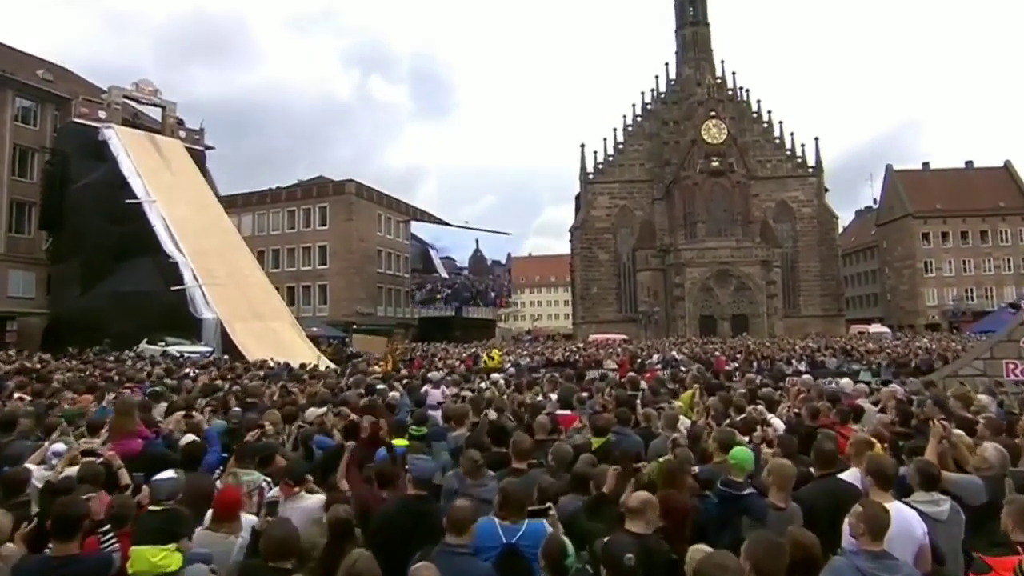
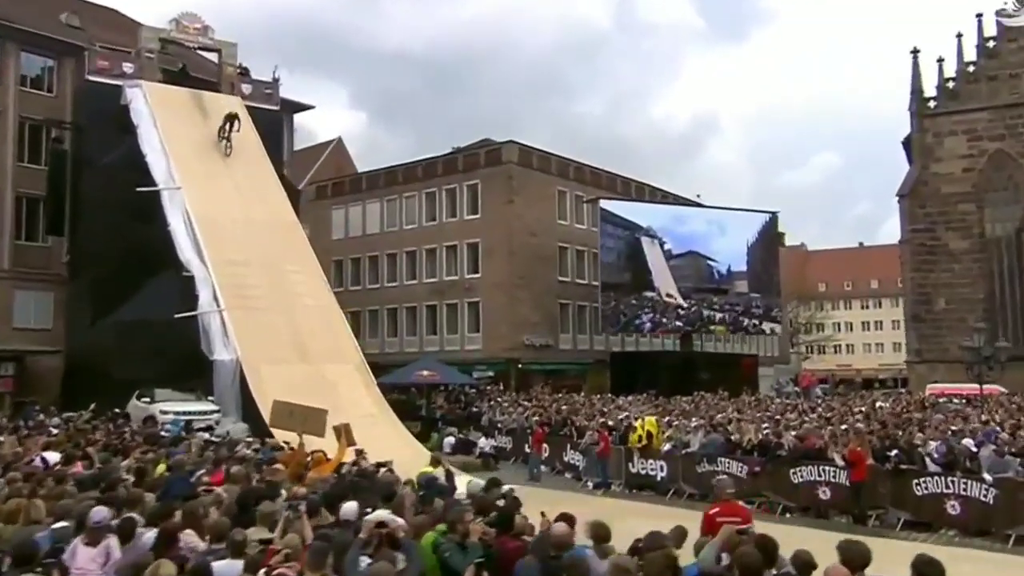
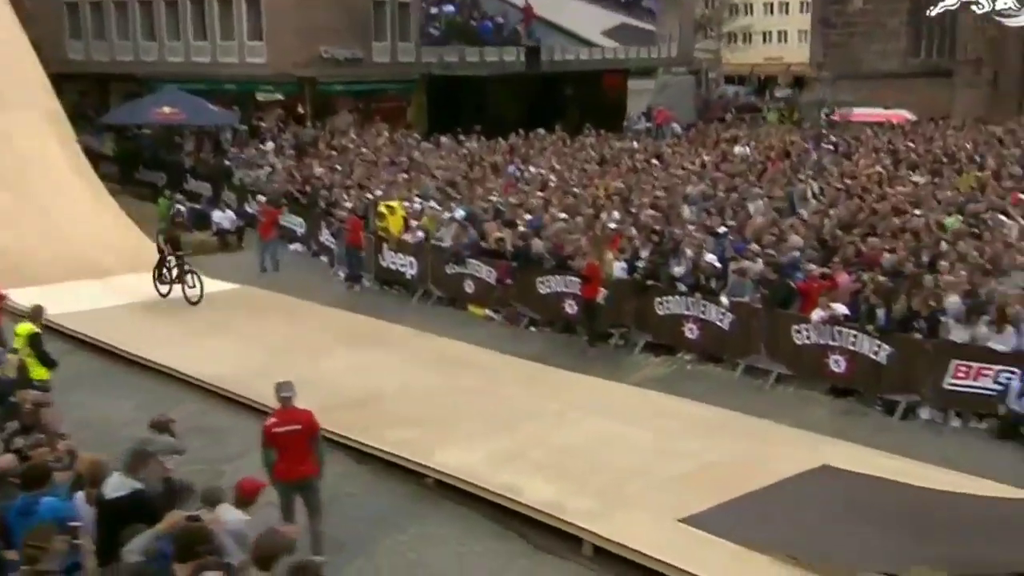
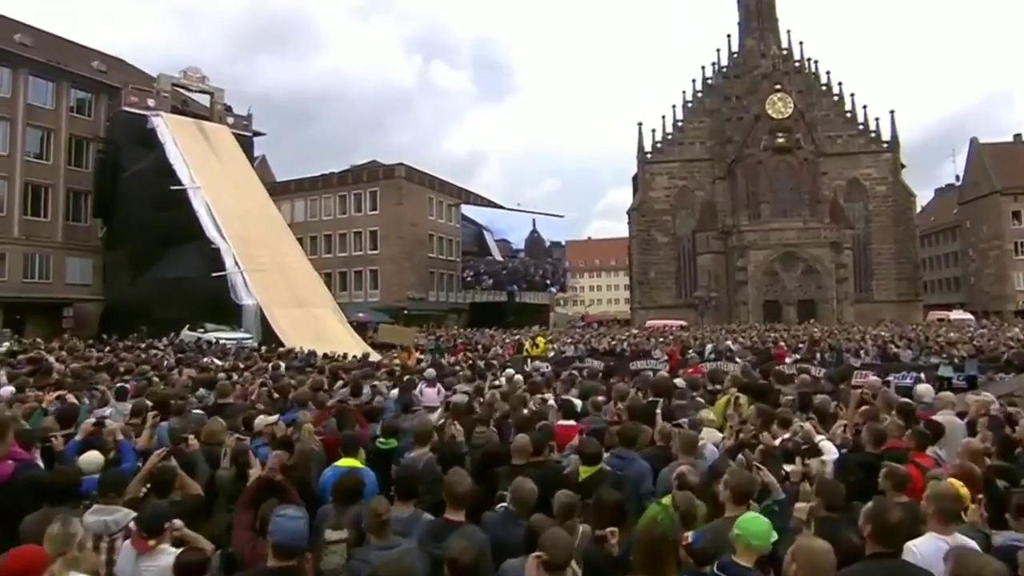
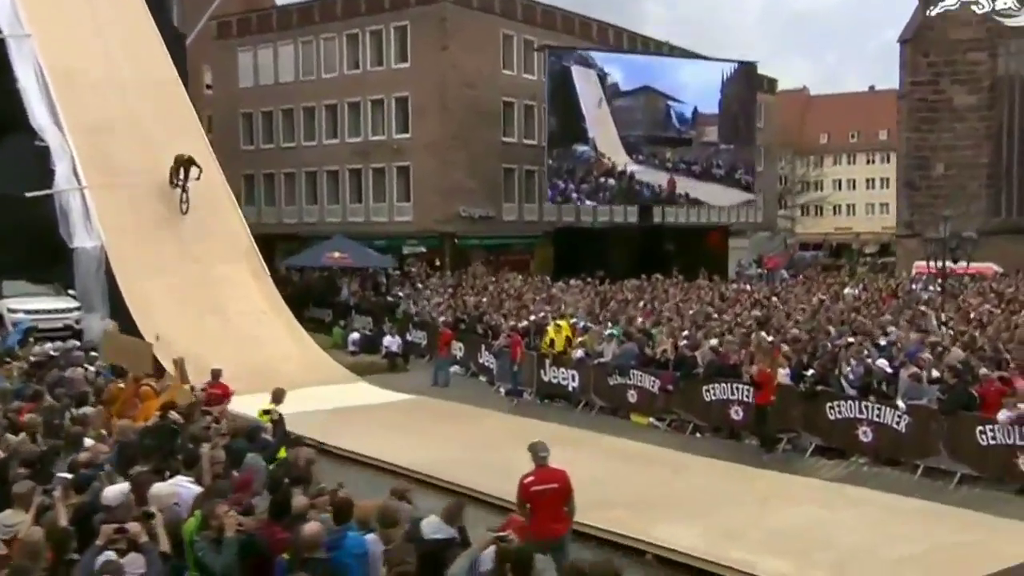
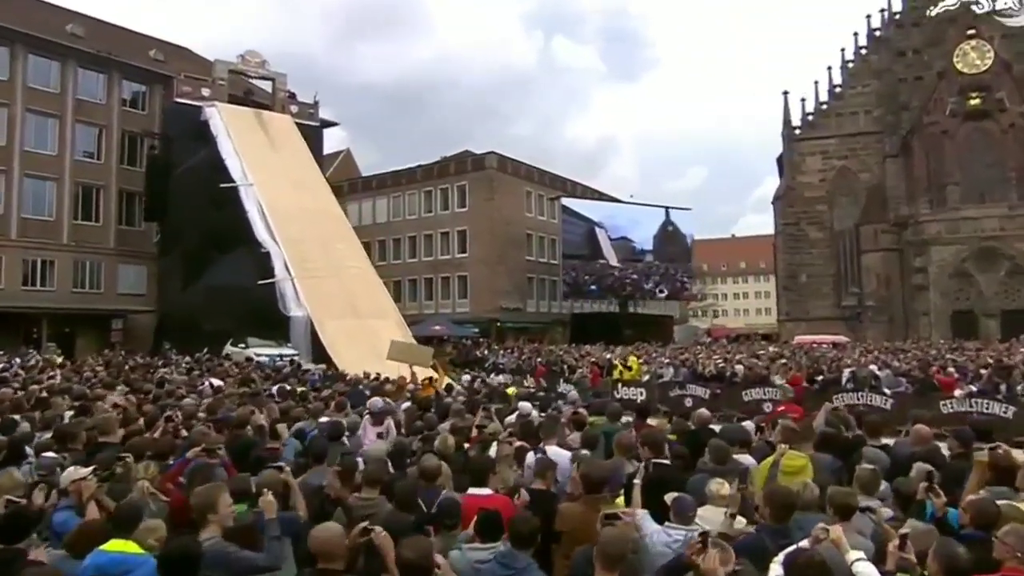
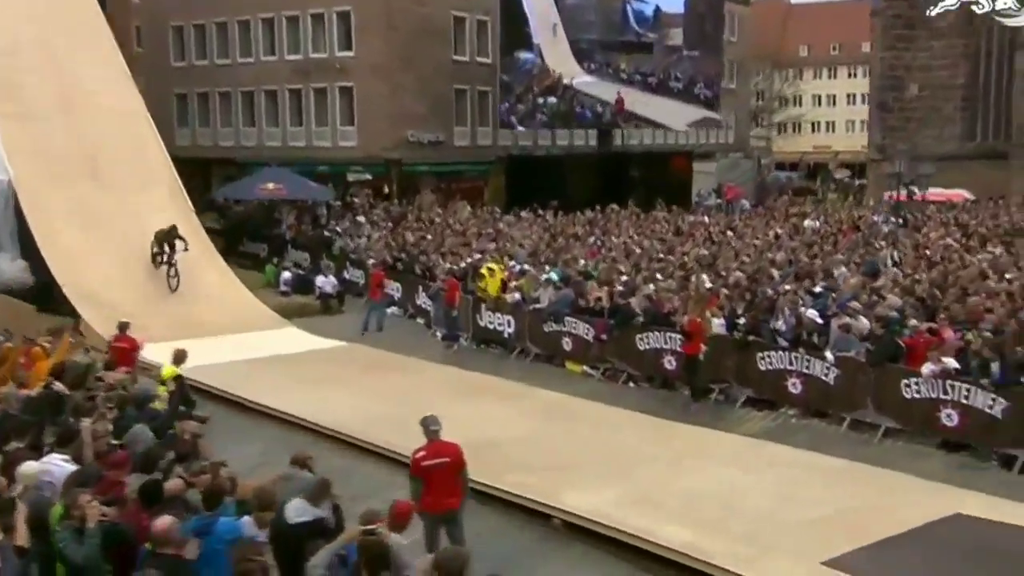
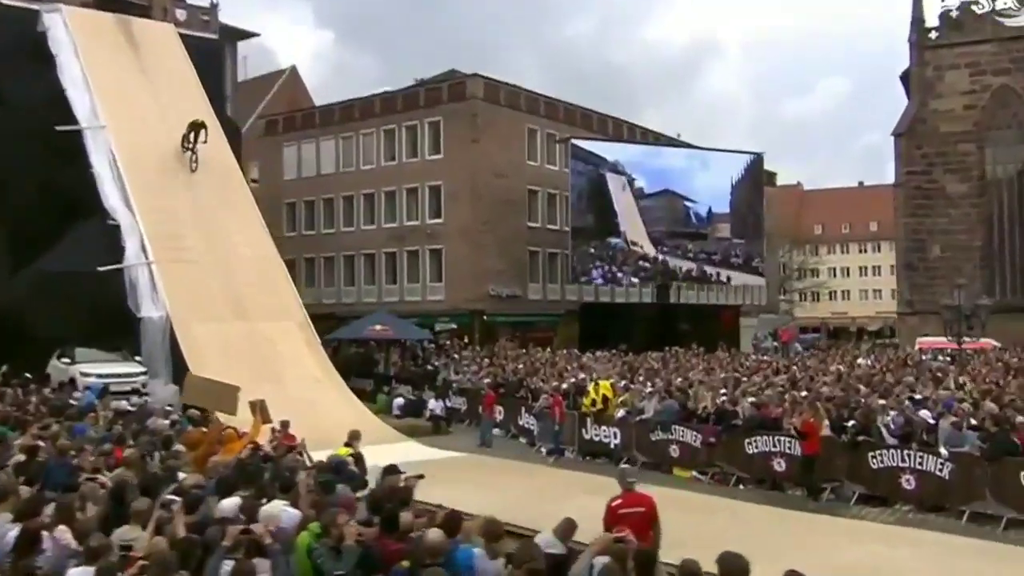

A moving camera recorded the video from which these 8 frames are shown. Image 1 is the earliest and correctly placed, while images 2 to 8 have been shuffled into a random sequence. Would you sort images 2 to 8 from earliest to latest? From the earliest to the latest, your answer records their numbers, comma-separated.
4, 6, 2, 8, 5, 7, 3
